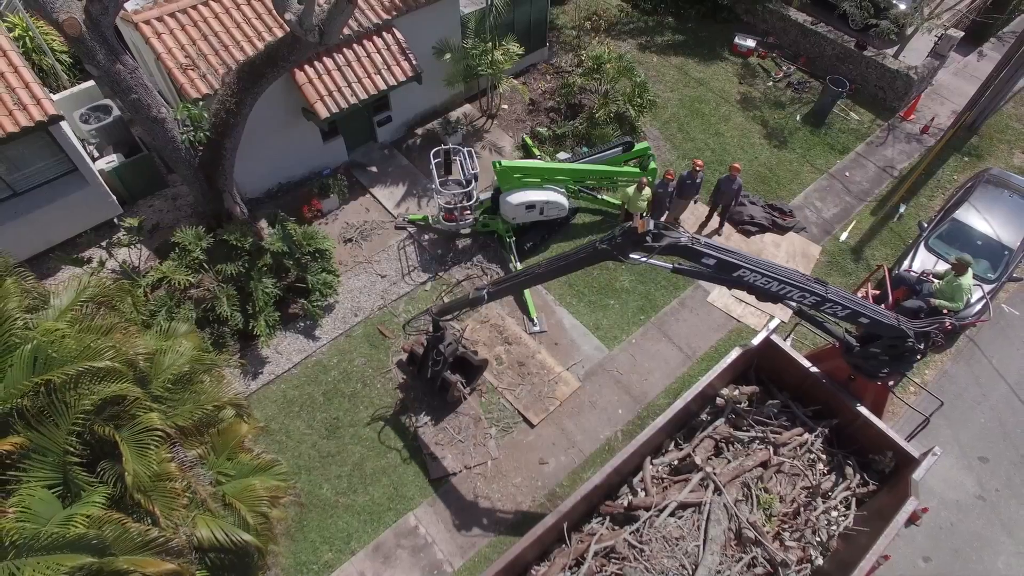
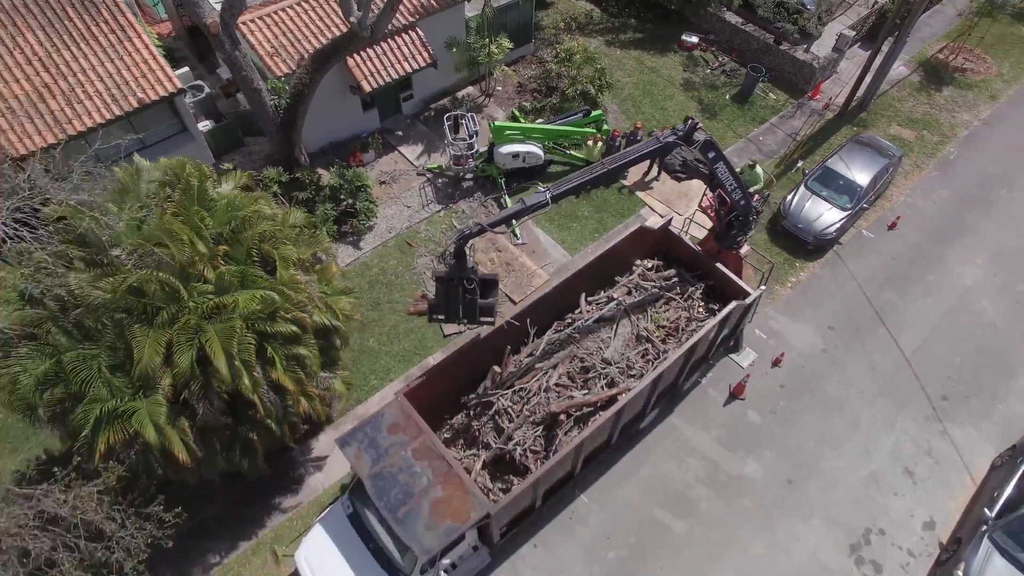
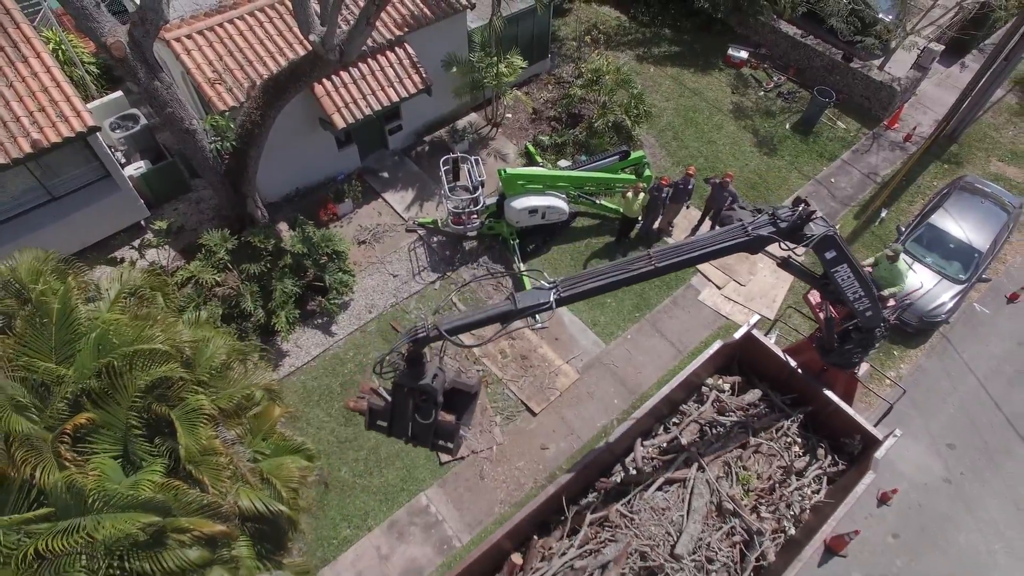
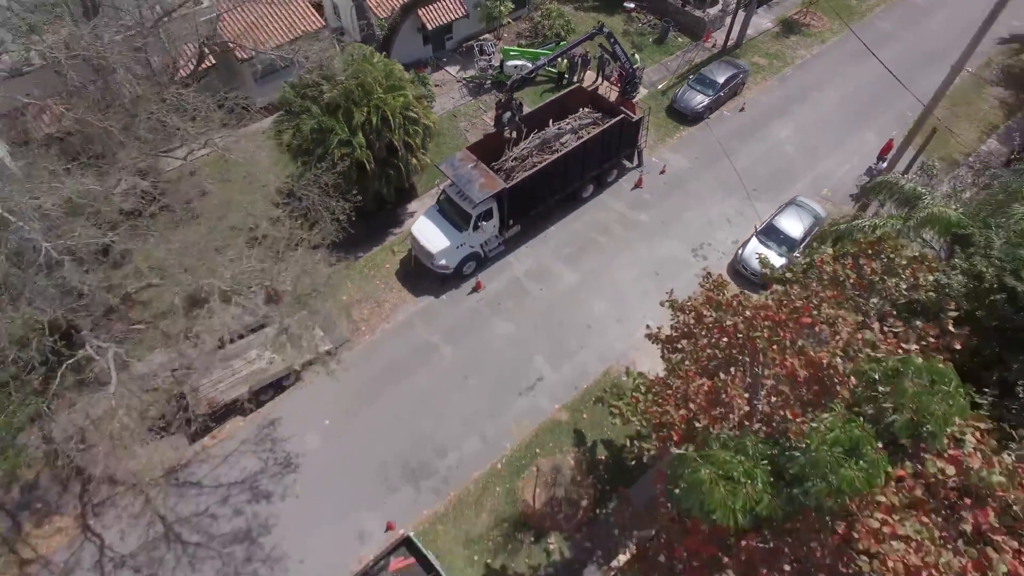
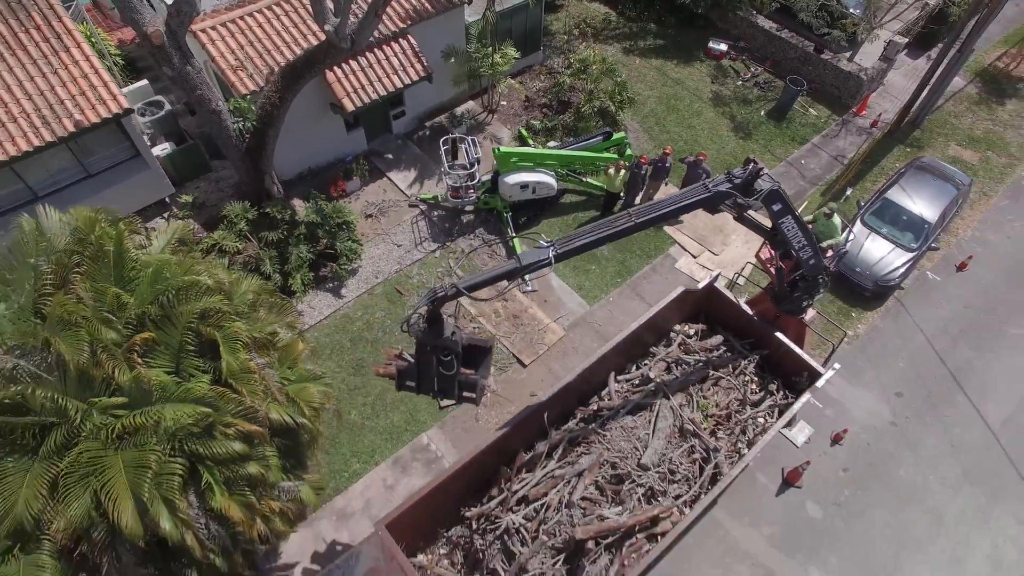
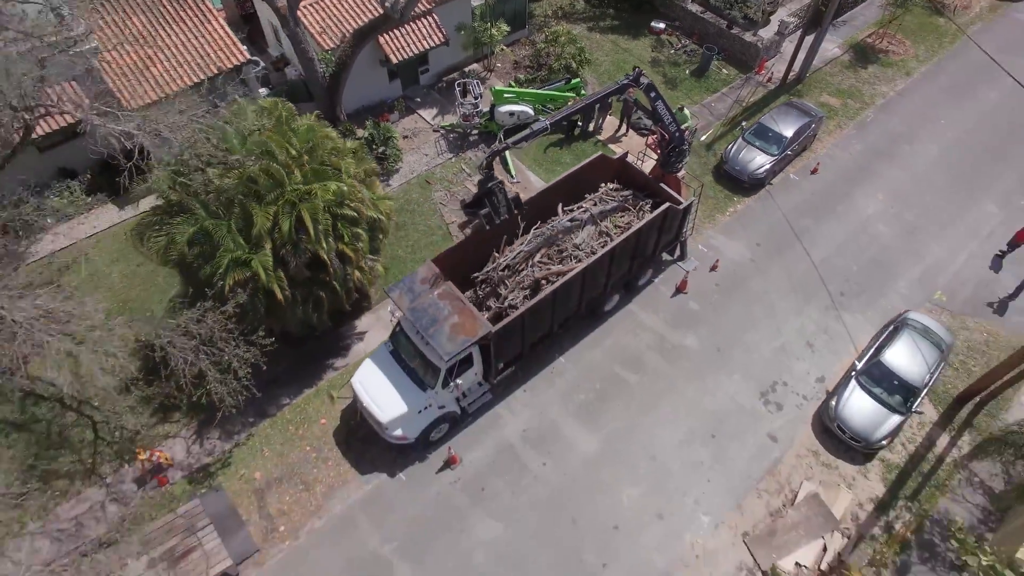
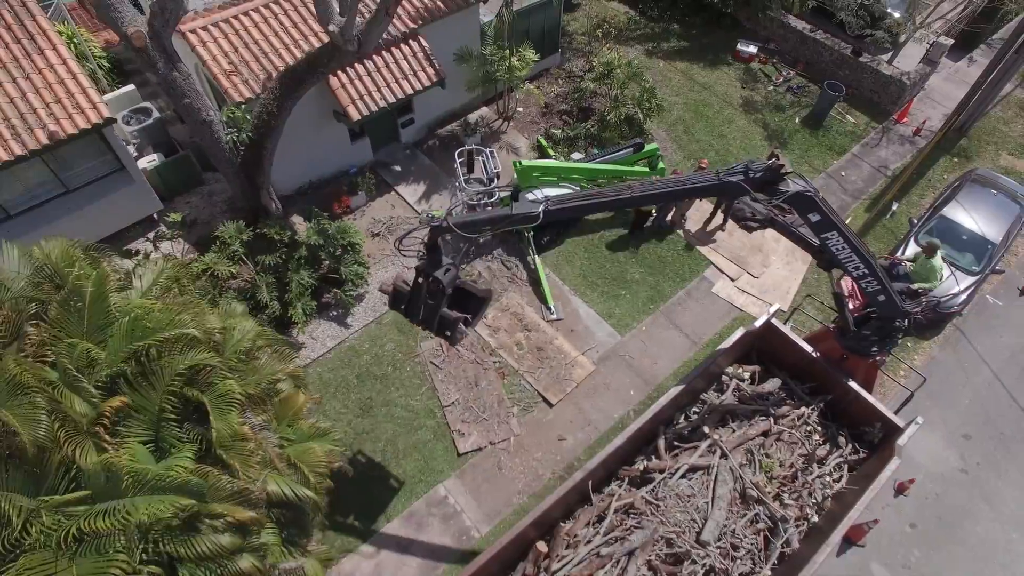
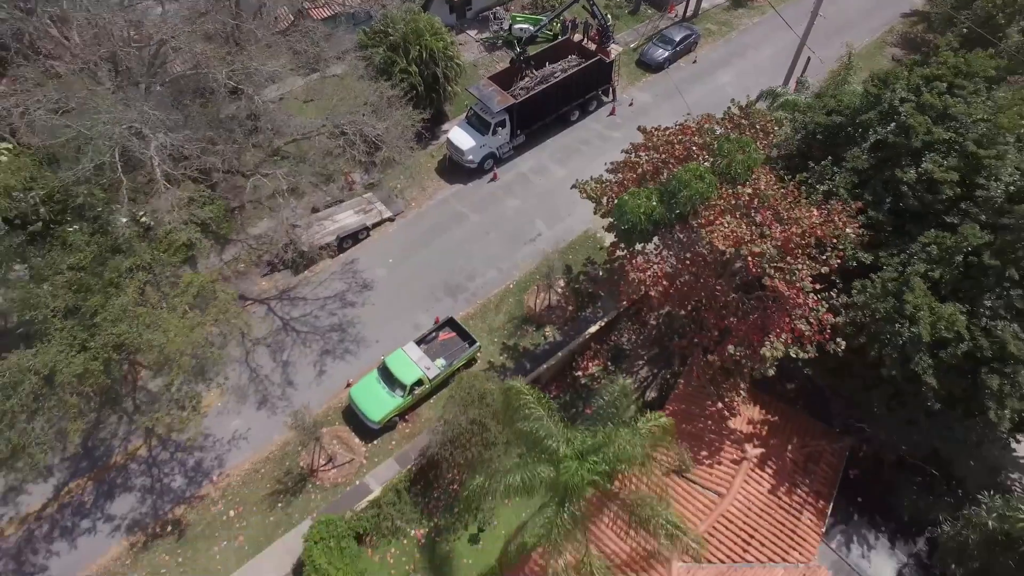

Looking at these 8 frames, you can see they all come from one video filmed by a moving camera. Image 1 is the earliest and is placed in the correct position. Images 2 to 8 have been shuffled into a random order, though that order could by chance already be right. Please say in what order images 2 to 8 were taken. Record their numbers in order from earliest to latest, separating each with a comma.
7, 3, 5, 2, 6, 4, 8
